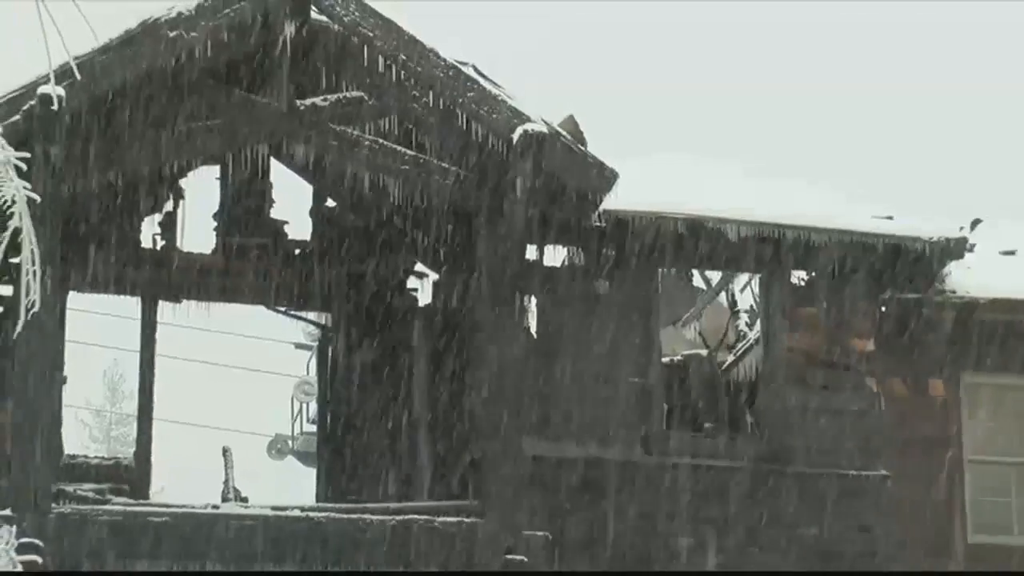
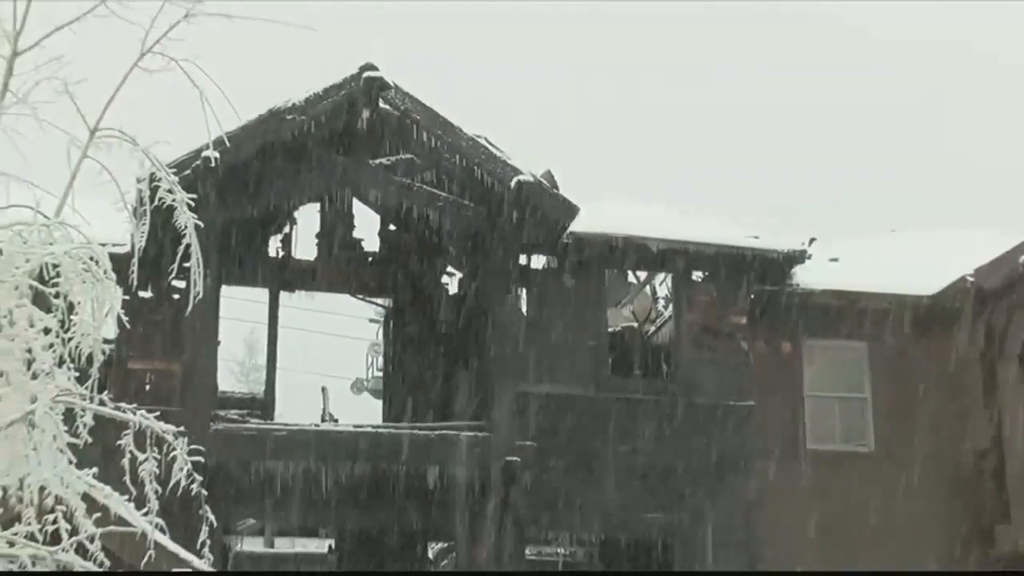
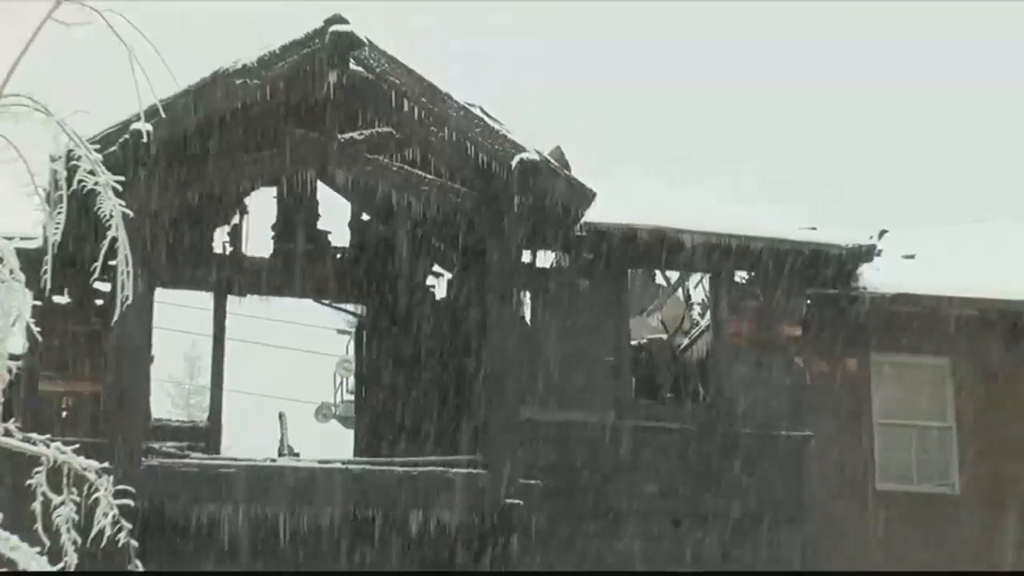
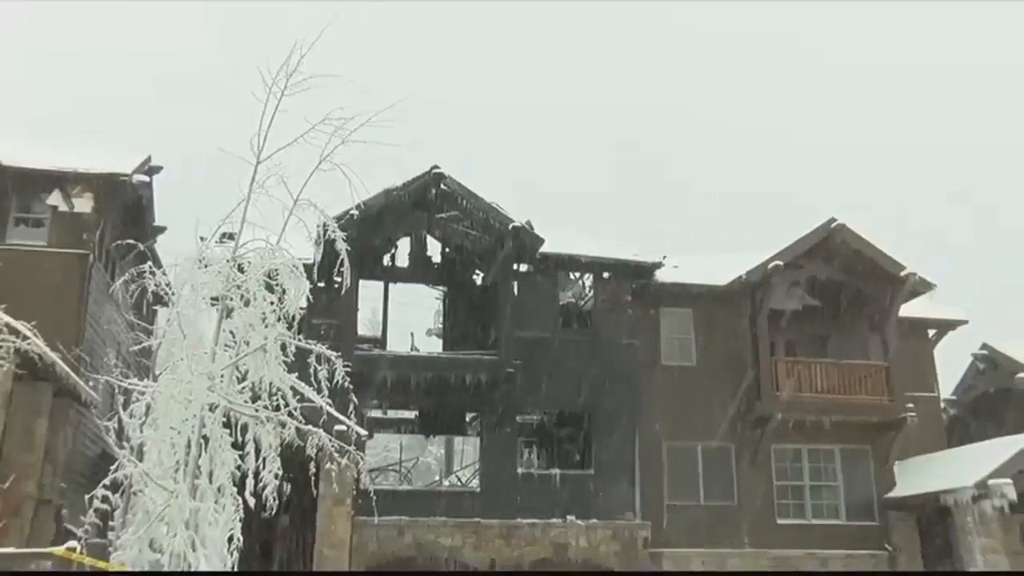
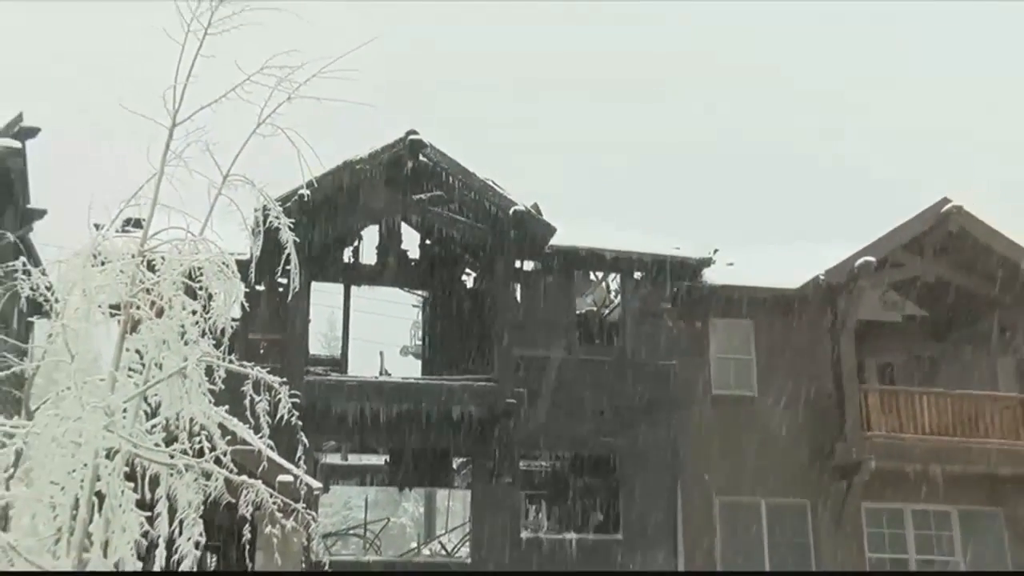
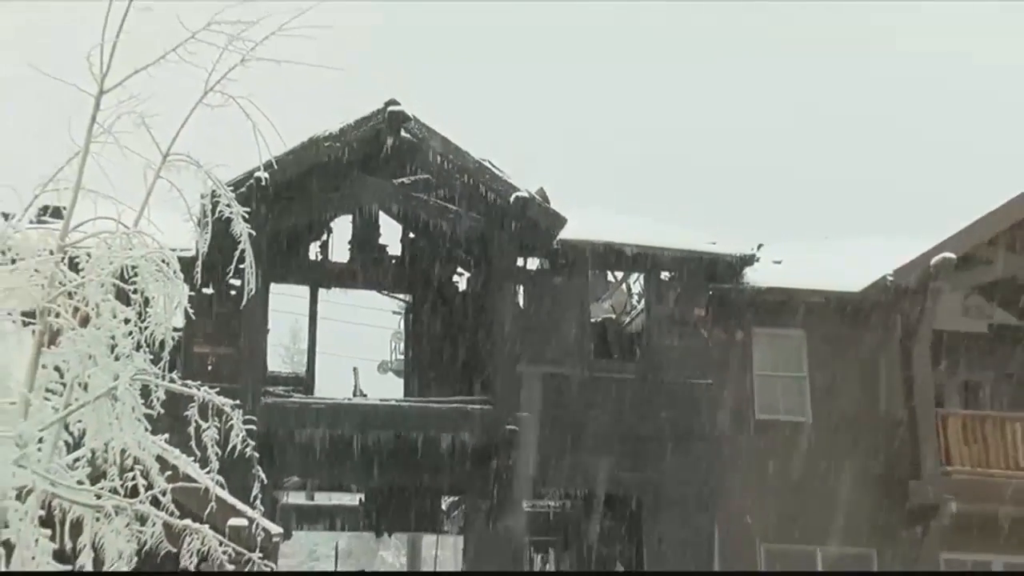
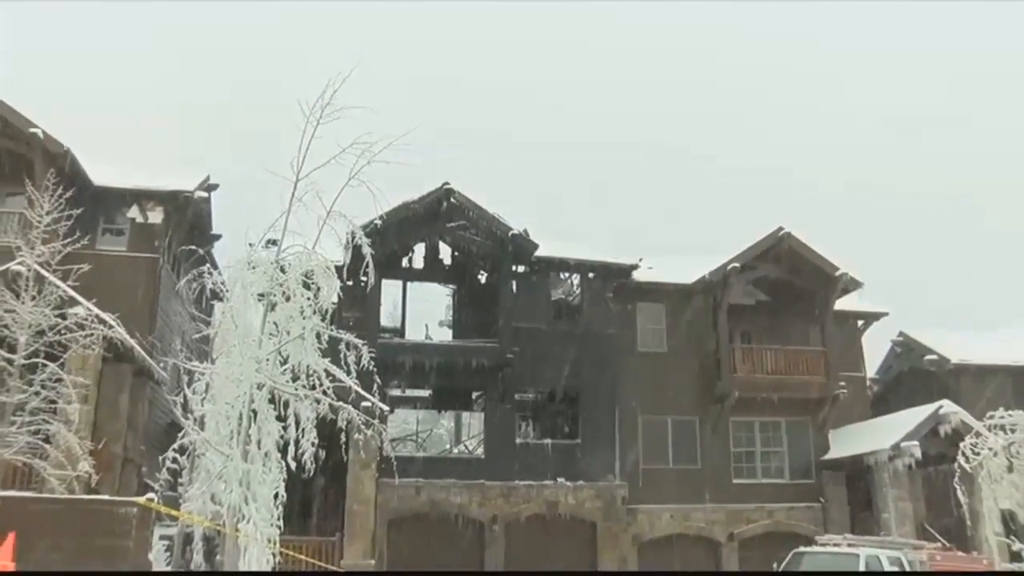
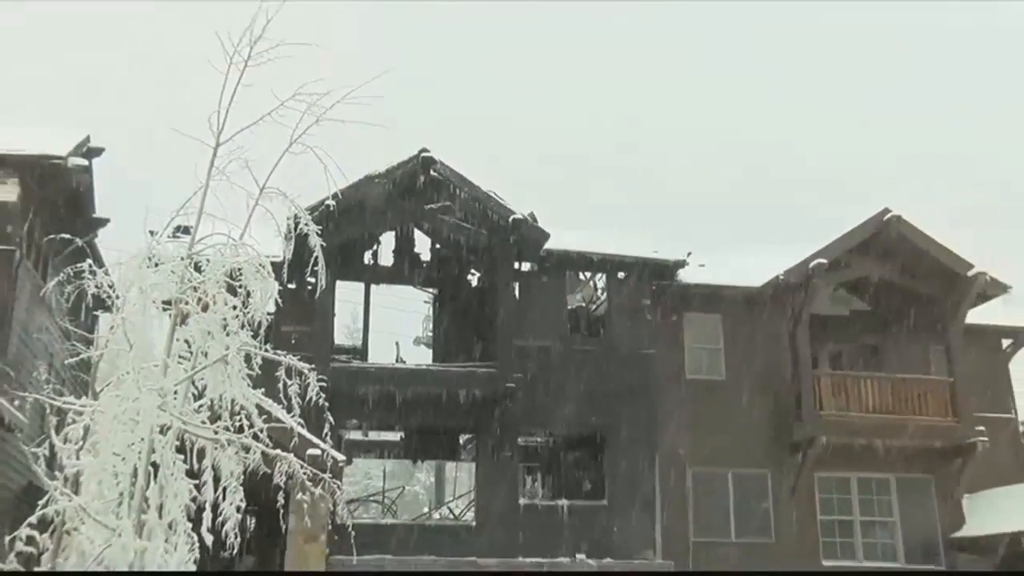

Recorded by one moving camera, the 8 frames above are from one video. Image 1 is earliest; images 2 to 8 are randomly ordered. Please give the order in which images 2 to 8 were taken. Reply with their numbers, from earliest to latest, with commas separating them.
3, 2, 6, 5, 8, 4, 7
